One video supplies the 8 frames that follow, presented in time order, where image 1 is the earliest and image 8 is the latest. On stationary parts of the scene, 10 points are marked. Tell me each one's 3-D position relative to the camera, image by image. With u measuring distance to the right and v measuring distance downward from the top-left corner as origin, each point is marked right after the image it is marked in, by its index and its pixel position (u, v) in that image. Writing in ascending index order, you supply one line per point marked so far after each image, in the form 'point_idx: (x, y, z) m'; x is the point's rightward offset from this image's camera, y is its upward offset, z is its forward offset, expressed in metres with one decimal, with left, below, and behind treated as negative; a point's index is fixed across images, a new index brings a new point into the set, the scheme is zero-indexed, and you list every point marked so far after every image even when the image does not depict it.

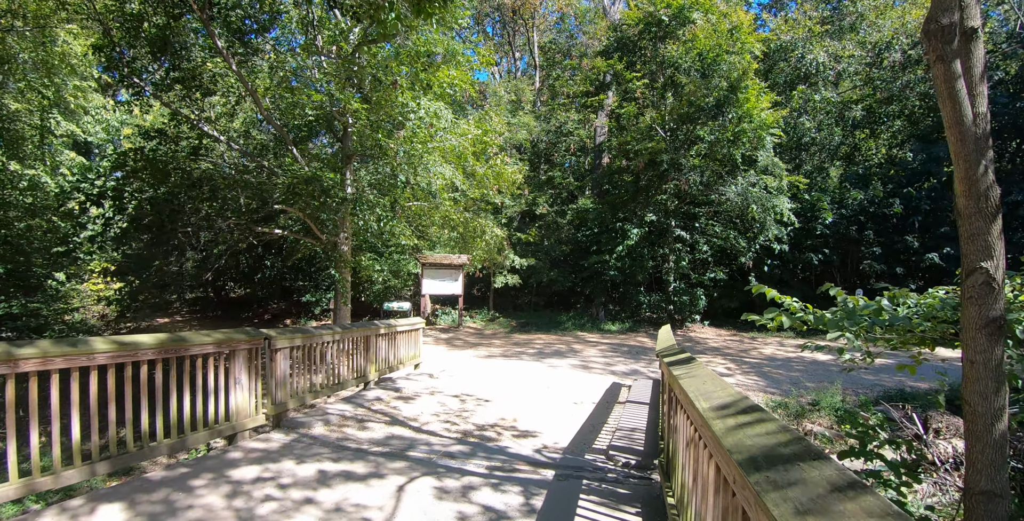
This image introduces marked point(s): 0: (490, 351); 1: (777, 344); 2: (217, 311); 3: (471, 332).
0: (-0.5, -1.7, +9.4) m
1: (+6.2, -2.0, +11.8) m
2: (-10.8, -1.8, +18.2) m
3: (-1.0, -1.8, +12.6) m
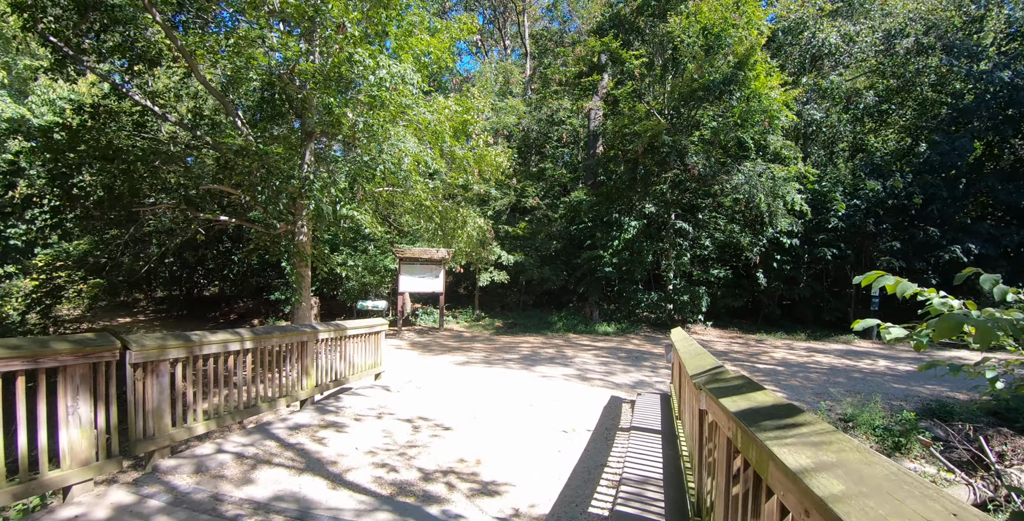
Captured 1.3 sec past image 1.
0: (-0.8, -1.6, +8.2) m
1: (+5.9, -1.8, +10.7) m
2: (-11.2, -1.7, +16.9) m
3: (-1.4, -1.7, +11.4) m
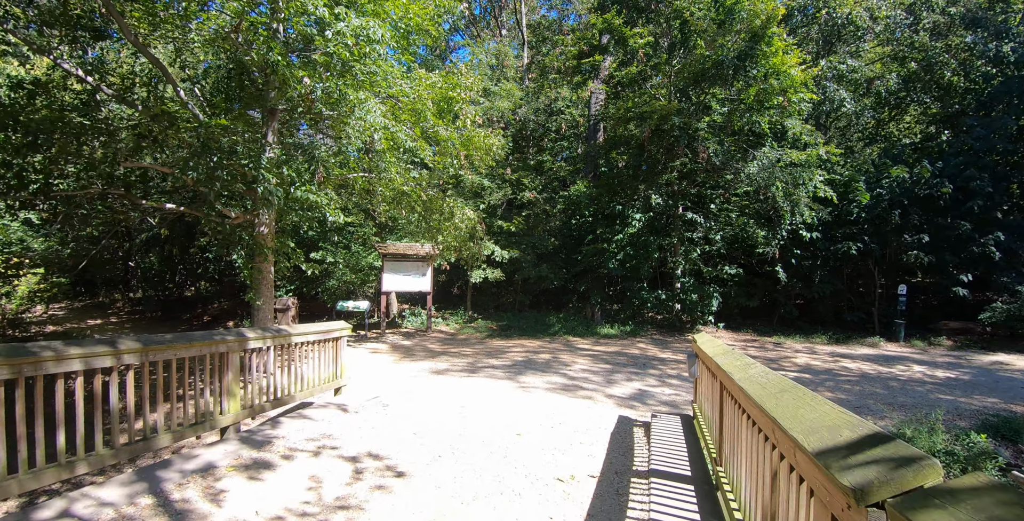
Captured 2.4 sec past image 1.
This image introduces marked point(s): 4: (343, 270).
0: (-0.9, -1.5, +7.2) m
1: (+5.8, -1.8, +9.7) m
2: (-11.4, -1.6, +15.9) m
3: (-1.5, -1.6, +10.4) m
4: (-3.7, -0.2, +10.8) m
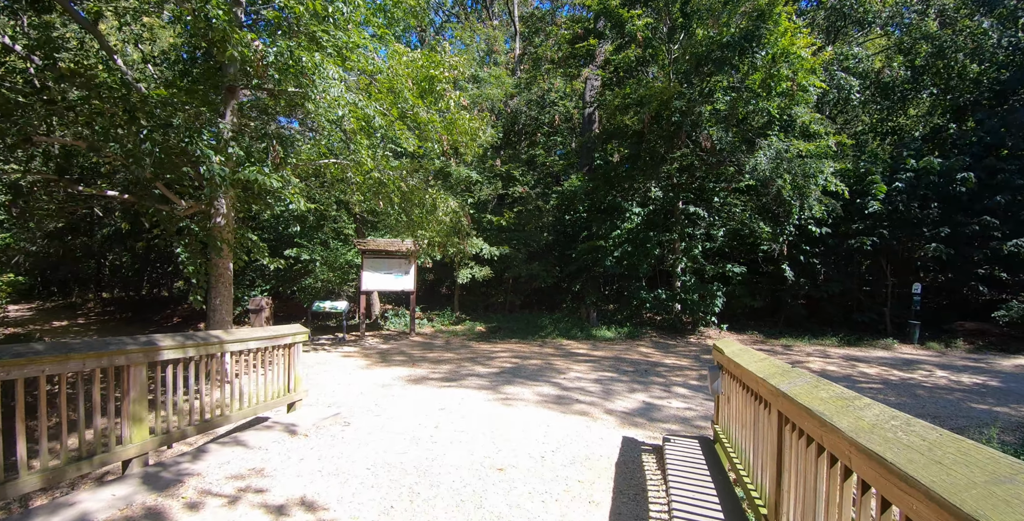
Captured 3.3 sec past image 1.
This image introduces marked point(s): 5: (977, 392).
0: (-1.1, -1.5, +6.5) m
1: (+5.6, -1.7, +9.1) m
2: (-11.6, -1.6, +15.0) m
3: (-1.7, -1.6, +9.6) m
4: (-3.9, -0.1, +10.0) m
5: (+6.3, -1.8, +6.8) m
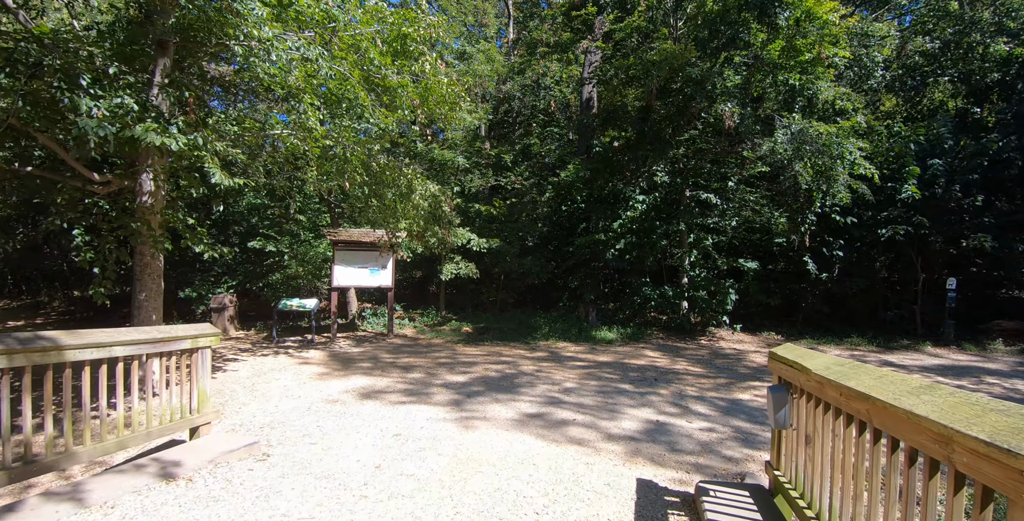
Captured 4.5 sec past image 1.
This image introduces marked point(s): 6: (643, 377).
0: (-1.2, -1.3, +5.4) m
1: (+5.4, -1.6, +8.0) m
2: (-11.8, -1.4, +13.9) m
3: (-1.9, -1.4, +8.6) m
4: (-4.1, 0.0, +9.0) m
5: (+6.1, -1.6, +5.8) m
6: (+1.6, -1.4, +6.1) m
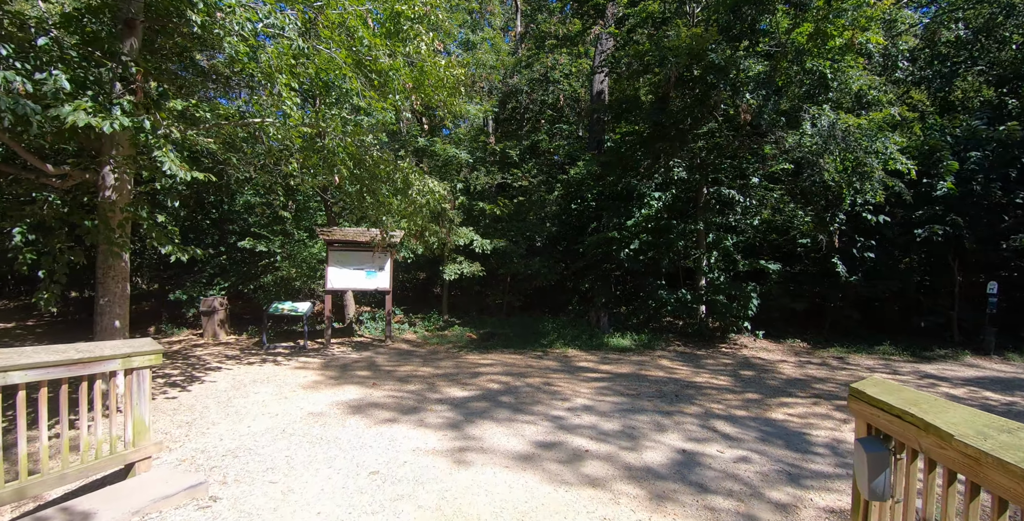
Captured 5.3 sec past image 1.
0: (-1.2, -1.3, +4.9) m
1: (+5.5, -1.6, +7.4) m
2: (-11.7, -1.4, +13.5) m
3: (-1.8, -1.5, +8.0) m
4: (-4.0, 0.0, +8.5) m
5: (+6.2, -1.7, +5.1) m
6: (+1.7, -1.4, +5.5) m
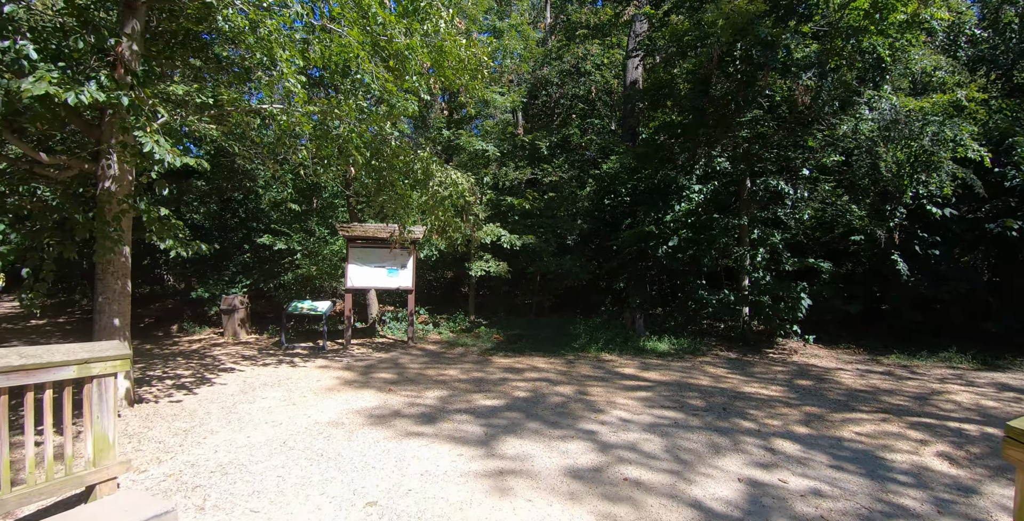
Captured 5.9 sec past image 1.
0: (-0.9, -1.3, +4.4) m
1: (+5.9, -1.5, +6.5) m
2: (-10.9, -1.4, +13.7) m
3: (-1.4, -1.4, +7.6) m
4: (-3.5, 0.0, +8.2) m
5: (+6.4, -1.6, +4.2) m
6: (+1.9, -1.4, +4.9) m
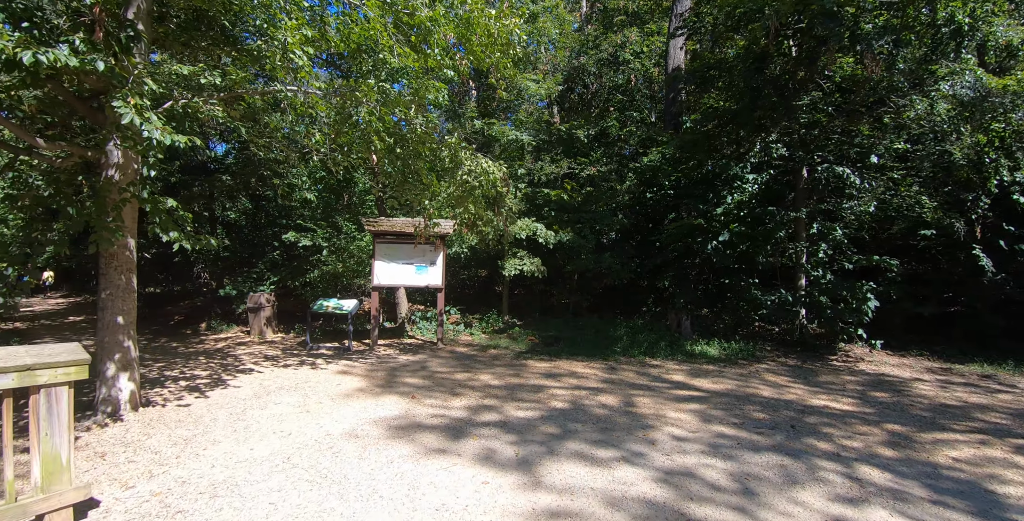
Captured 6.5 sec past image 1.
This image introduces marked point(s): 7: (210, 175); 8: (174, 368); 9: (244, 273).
0: (-0.7, -1.2, +4.0) m
1: (+6.3, -1.5, +5.6) m
2: (-10.0, -1.3, +13.9) m
3: (-0.9, -1.4, +7.2) m
4: (-3.0, +0.1, +7.9) m
5: (+6.7, -1.6, +3.2) m
6: (+2.2, -1.3, +4.2) m
7: (-5.0, +1.4, +8.3) m
8: (-3.9, -1.2, +5.8) m
9: (-4.8, -0.2, +8.9) m
